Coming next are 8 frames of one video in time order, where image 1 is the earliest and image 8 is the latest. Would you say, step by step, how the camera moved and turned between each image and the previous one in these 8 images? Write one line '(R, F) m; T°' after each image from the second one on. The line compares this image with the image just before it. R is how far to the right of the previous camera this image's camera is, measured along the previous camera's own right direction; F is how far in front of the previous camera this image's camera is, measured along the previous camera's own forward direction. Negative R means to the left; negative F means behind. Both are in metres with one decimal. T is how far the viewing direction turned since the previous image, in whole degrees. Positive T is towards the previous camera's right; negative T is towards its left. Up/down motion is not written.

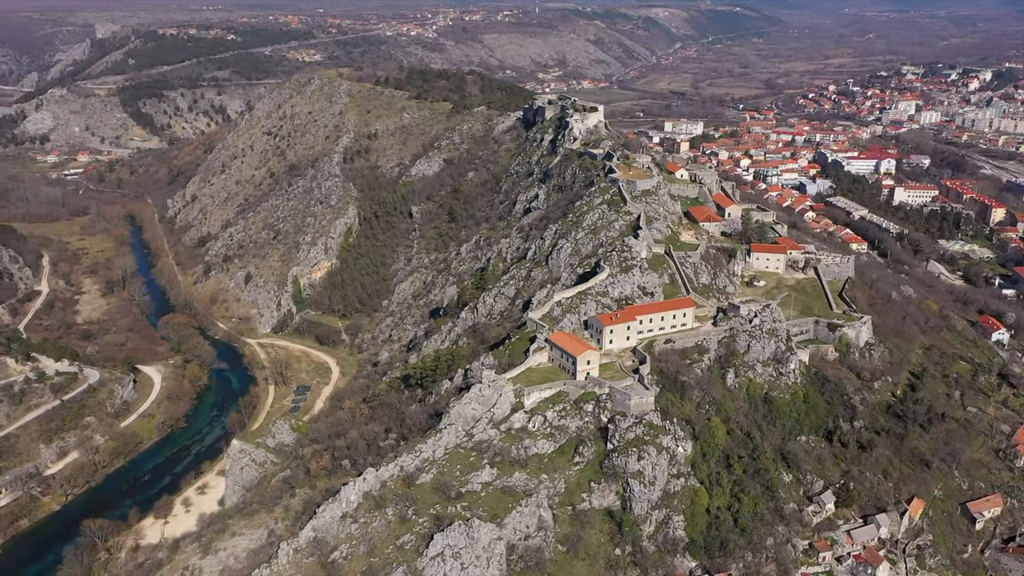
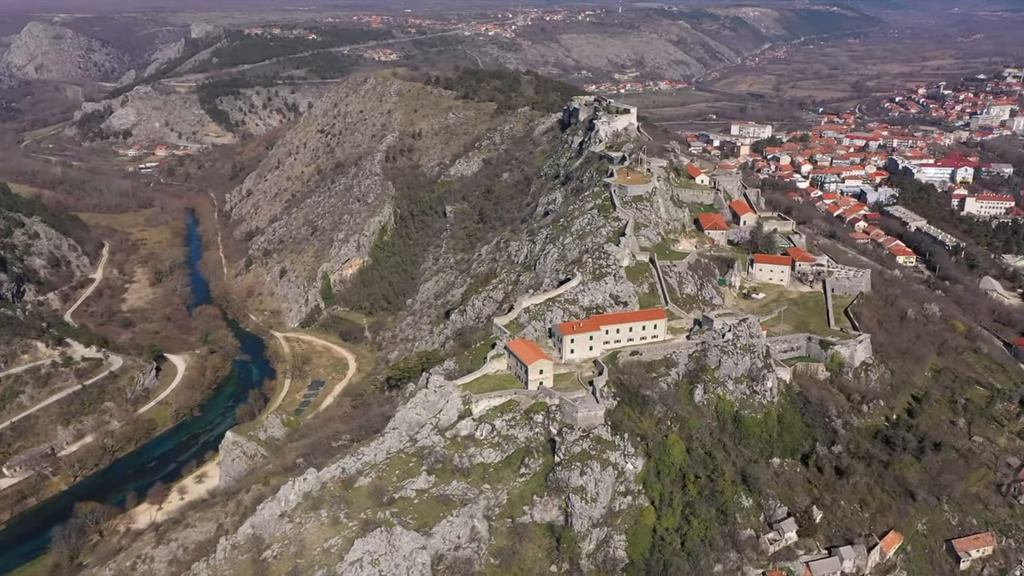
(+5.2, +0.9) m; -6°
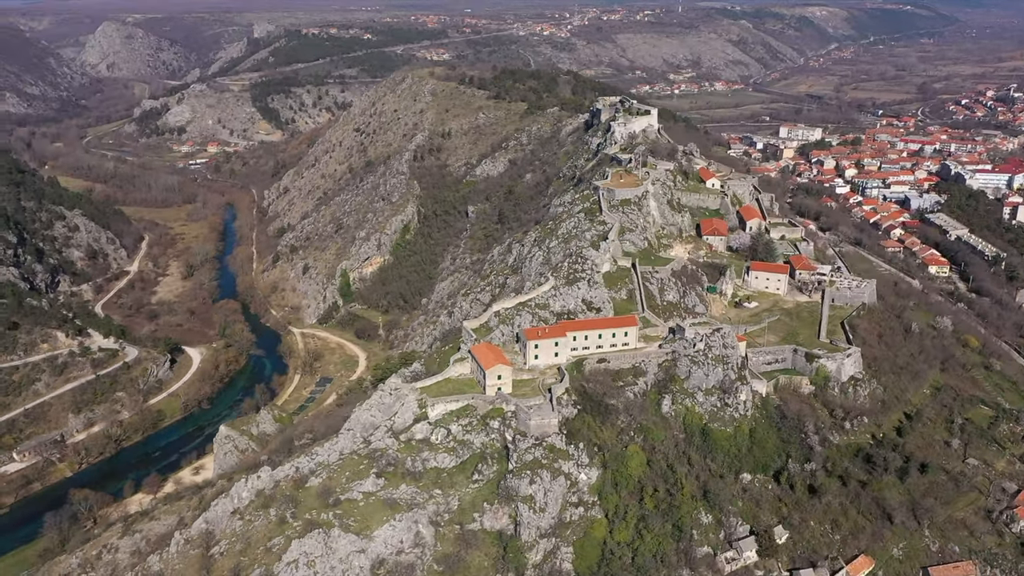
(+3.9, +0.6) m; -4°
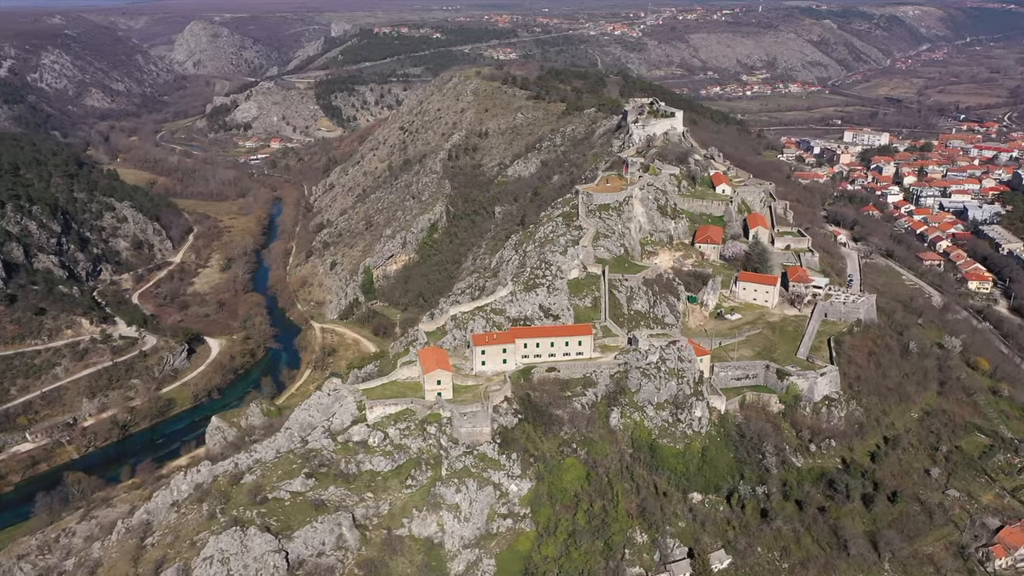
(+5.2, +0.8) m; -5°
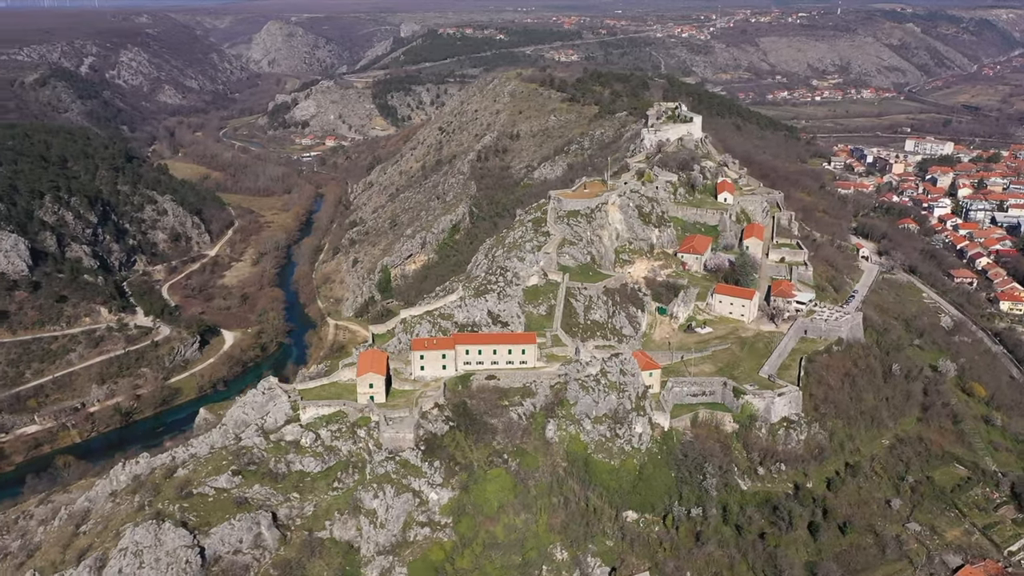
(+5.2, +0.7) m; -5°
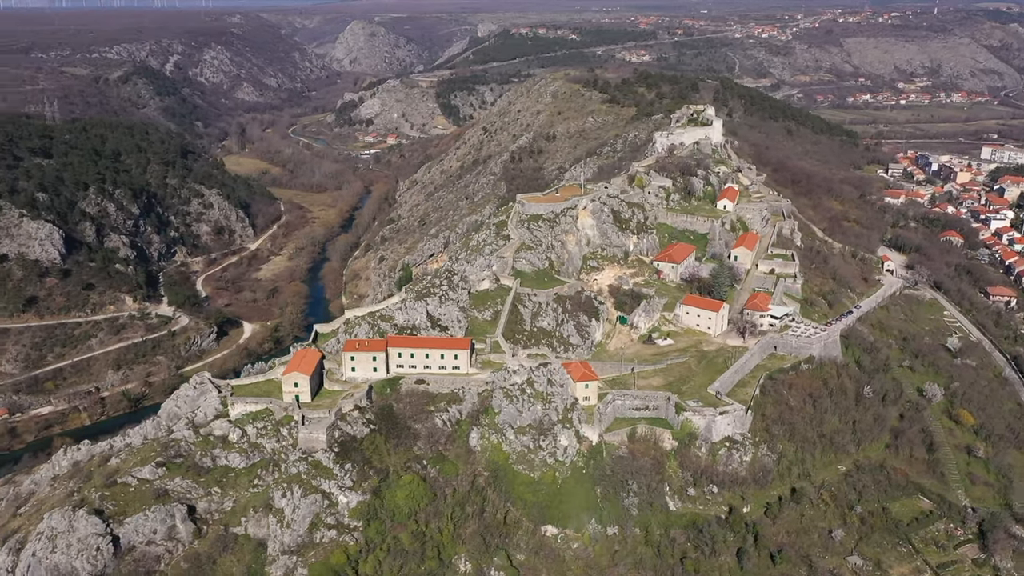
(+6.0, +0.9) m; -6°
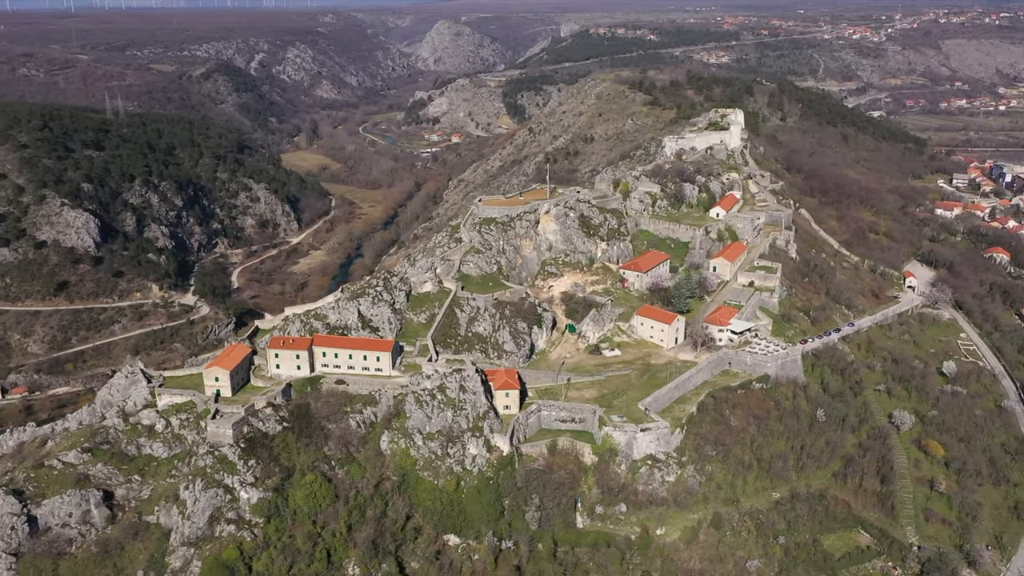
(+6.5, +0.9) m; -6°
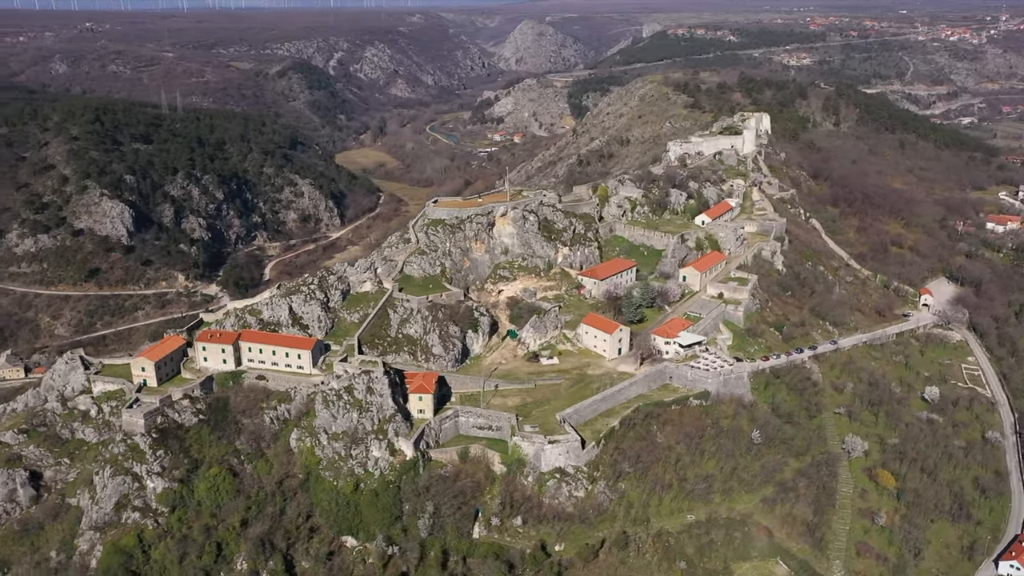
(+6.6, +0.9) m; -6°
